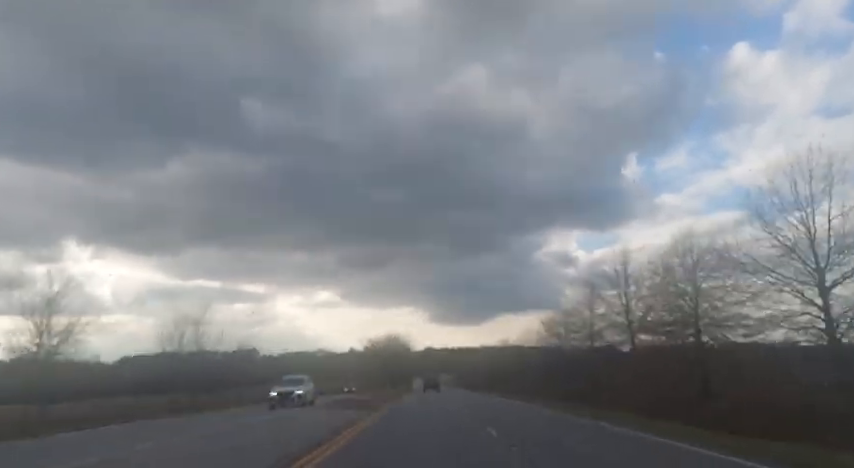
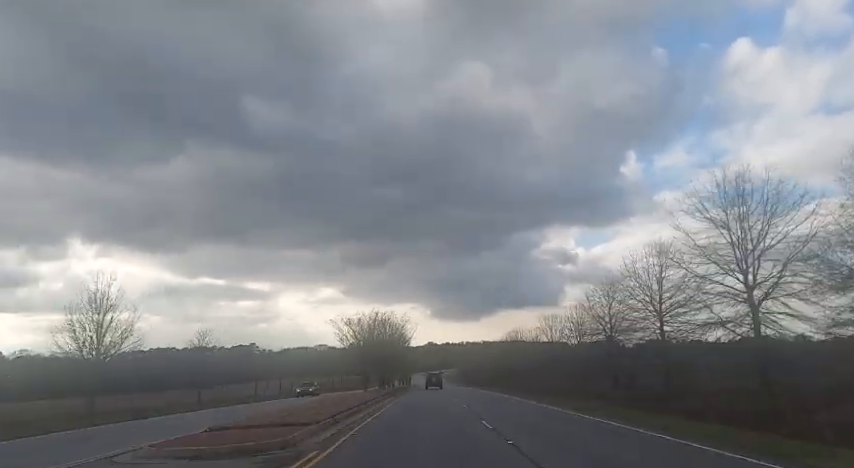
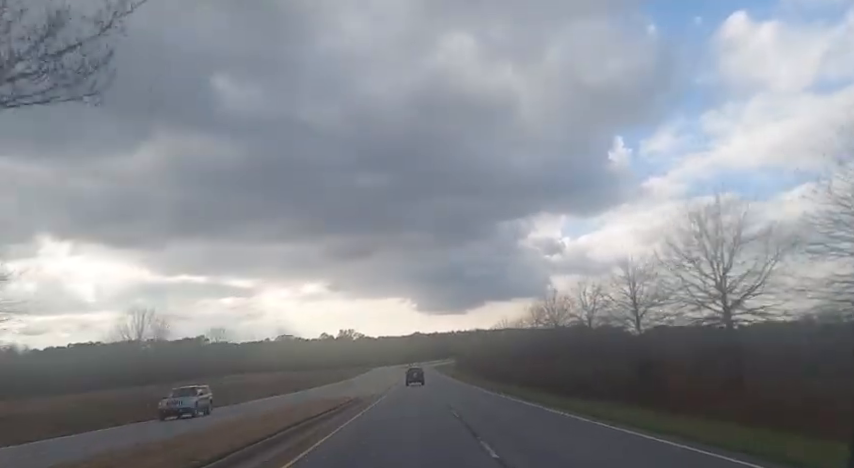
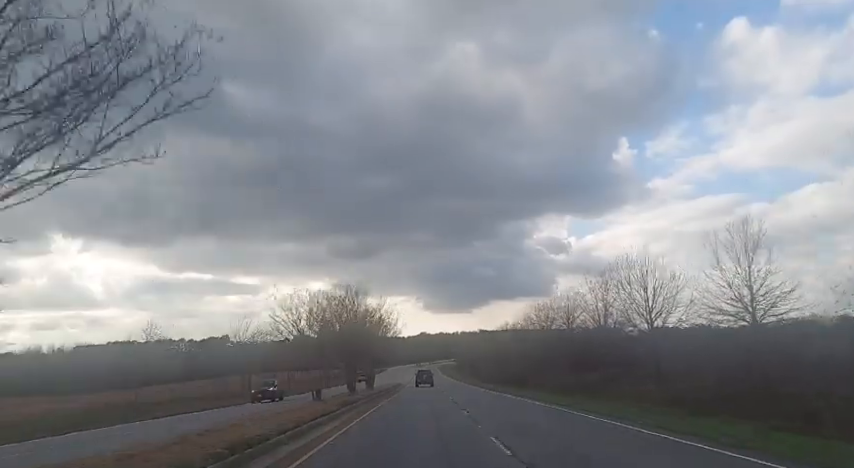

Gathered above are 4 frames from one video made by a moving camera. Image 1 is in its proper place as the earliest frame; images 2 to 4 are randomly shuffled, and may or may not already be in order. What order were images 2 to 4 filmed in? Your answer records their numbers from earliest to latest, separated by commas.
2, 4, 3
